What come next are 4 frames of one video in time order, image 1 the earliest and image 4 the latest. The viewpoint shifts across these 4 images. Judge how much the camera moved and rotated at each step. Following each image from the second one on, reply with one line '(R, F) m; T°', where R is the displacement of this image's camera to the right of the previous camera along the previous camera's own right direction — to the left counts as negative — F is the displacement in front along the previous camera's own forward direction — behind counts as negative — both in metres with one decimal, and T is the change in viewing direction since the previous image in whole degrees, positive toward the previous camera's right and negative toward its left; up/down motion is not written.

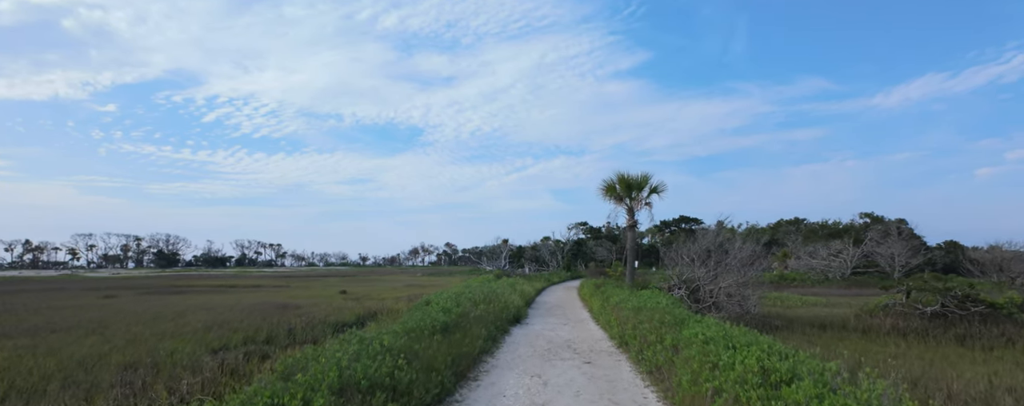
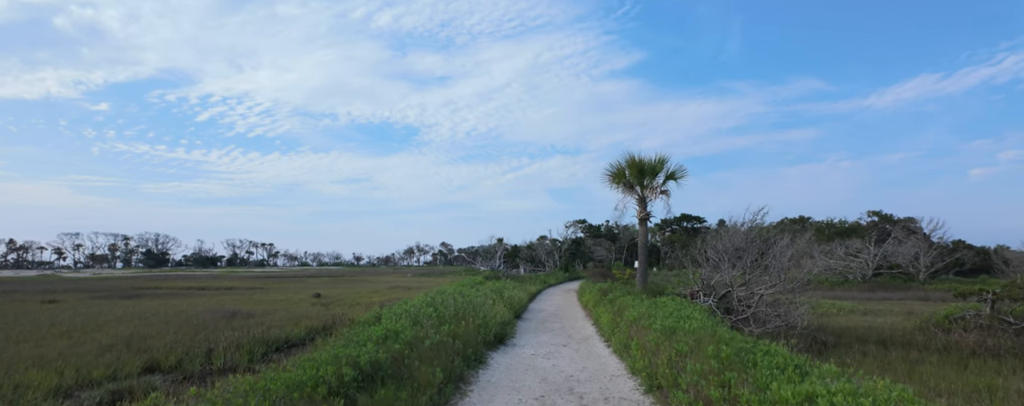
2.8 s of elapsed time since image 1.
(+0.3, +3.4) m; 0°
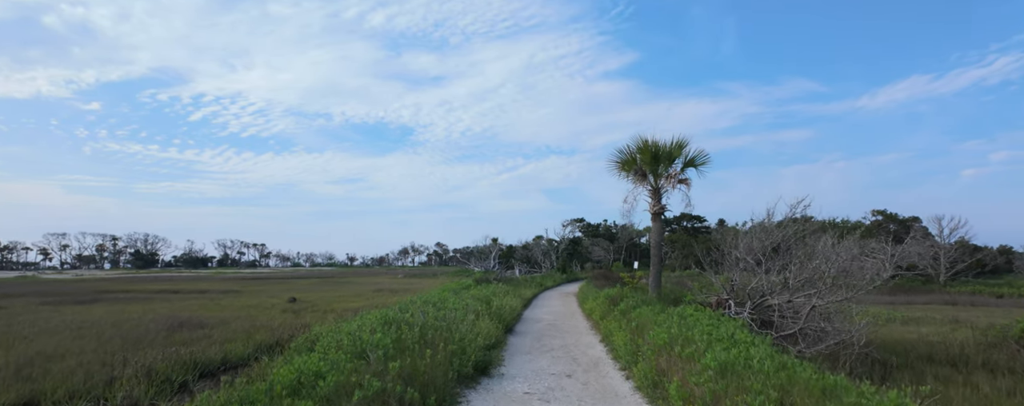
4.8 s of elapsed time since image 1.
(+0.1, +2.5) m; +1°
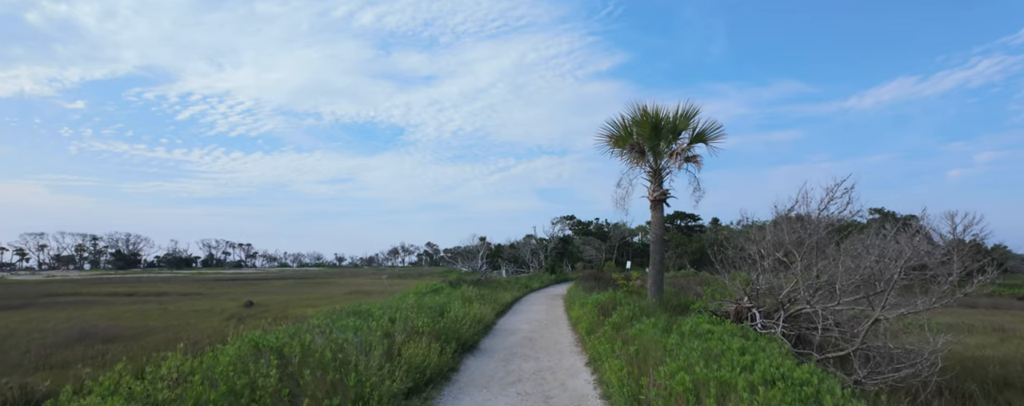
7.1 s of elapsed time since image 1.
(+0.5, +2.8) m; +1°
